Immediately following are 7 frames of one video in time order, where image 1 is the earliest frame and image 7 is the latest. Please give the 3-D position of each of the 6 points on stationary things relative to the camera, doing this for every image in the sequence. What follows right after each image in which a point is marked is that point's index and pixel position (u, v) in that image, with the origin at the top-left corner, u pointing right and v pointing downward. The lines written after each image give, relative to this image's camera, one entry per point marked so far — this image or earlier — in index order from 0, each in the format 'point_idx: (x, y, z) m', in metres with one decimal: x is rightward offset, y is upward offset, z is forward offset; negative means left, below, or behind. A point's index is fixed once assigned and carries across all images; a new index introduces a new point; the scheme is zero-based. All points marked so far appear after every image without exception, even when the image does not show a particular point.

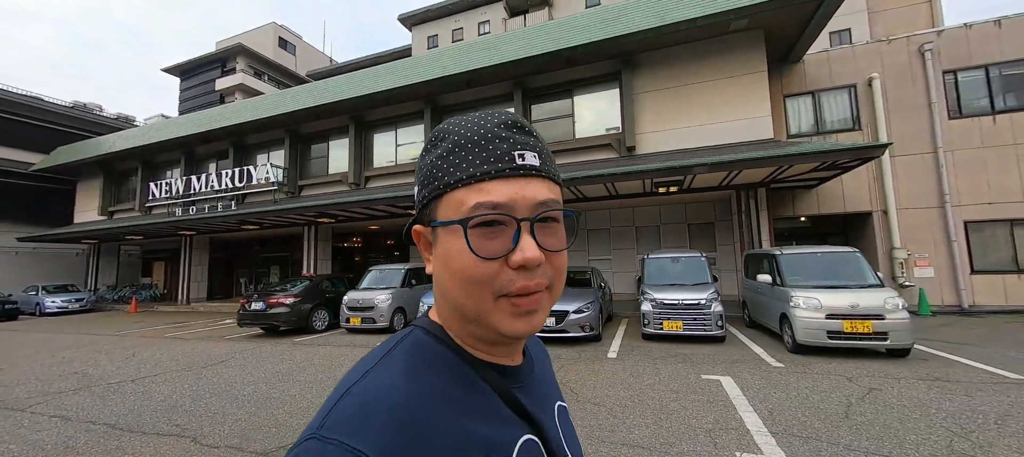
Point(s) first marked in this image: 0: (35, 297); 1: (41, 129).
0: (-17.3, -2.5, +13.6) m
1: (-23.0, +4.9, +18.3) m
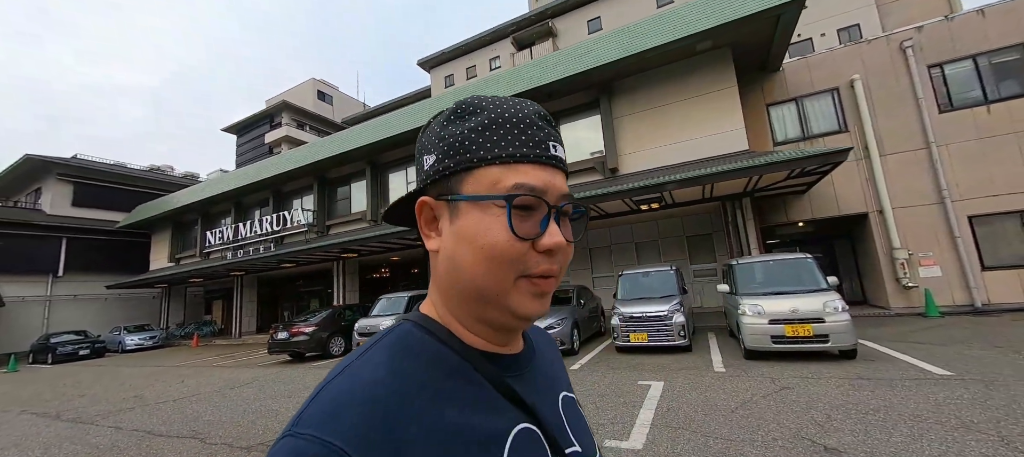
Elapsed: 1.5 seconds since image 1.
0: (-16.8, -4.6, +15.9) m
1: (-22.4, +2.1, +21.6) m
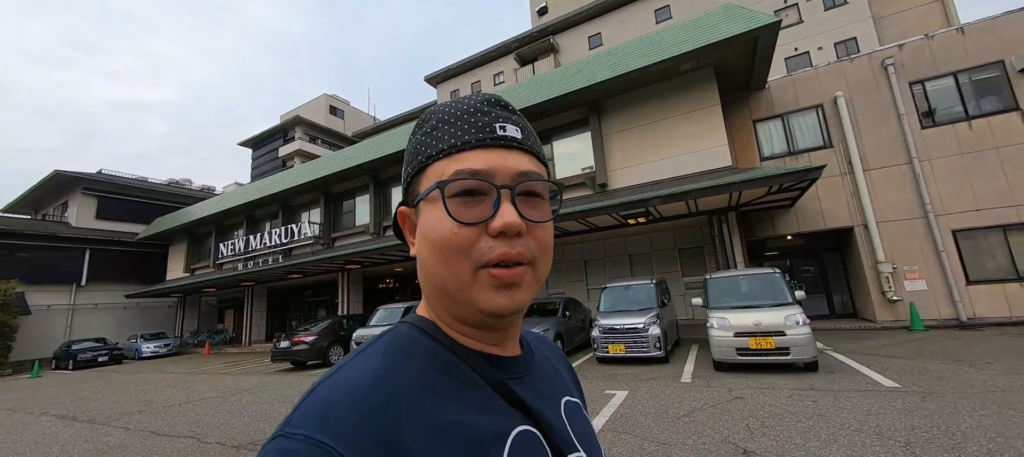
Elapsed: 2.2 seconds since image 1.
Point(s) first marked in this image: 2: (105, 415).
0: (-16.8, -5.2, +16.6) m
1: (-22.2, +1.4, +22.7) m
2: (-6.9, -3.1, +6.3) m
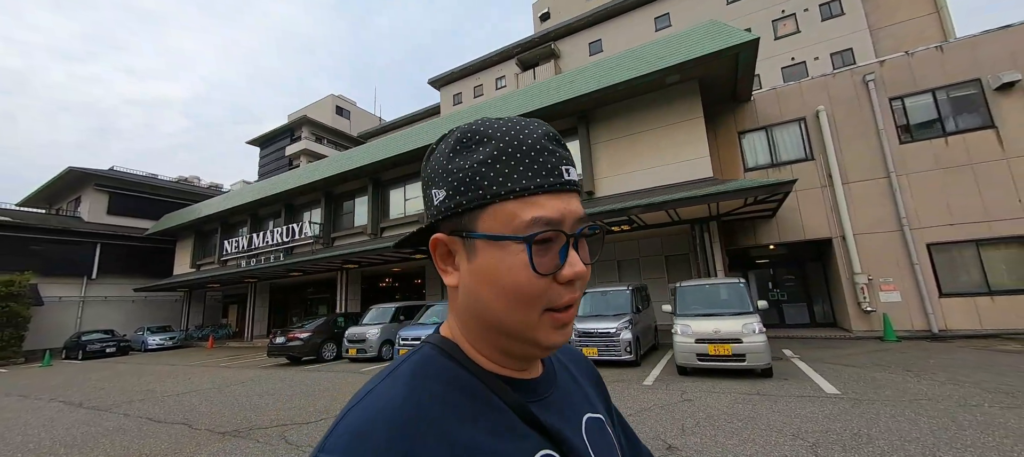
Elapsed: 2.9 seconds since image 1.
0: (-17.1, -5.0, +17.2) m
1: (-22.3, +1.6, +23.4) m
2: (-7.3, -3.1, +6.8) m
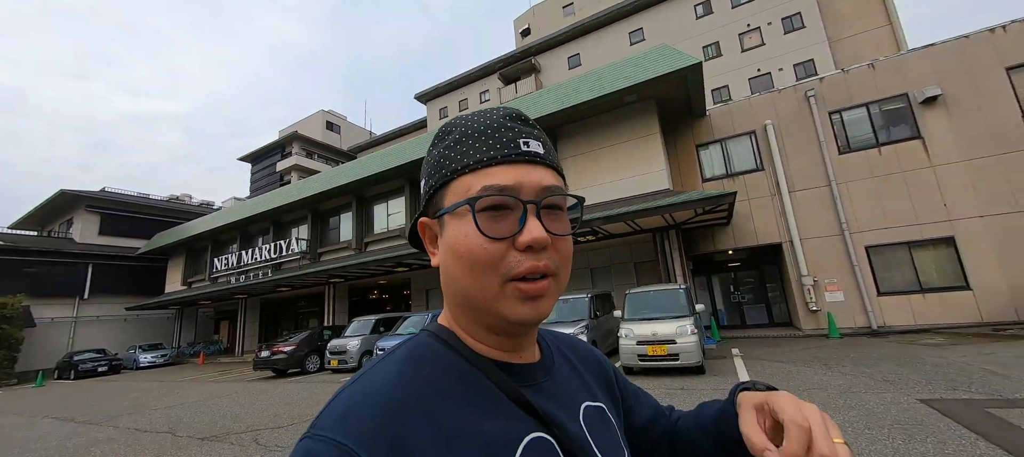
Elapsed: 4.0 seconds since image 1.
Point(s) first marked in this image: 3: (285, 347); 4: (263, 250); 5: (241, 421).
0: (-17.9, -6.0, +17.6) m
1: (-23.3, +0.4, +23.8) m
2: (-8.0, -3.6, +7.2) m
3: (-6.6, -3.4, +10.8) m
4: (-11.9, -1.0, +17.8) m
5: (-4.3, -3.1, +5.9) m
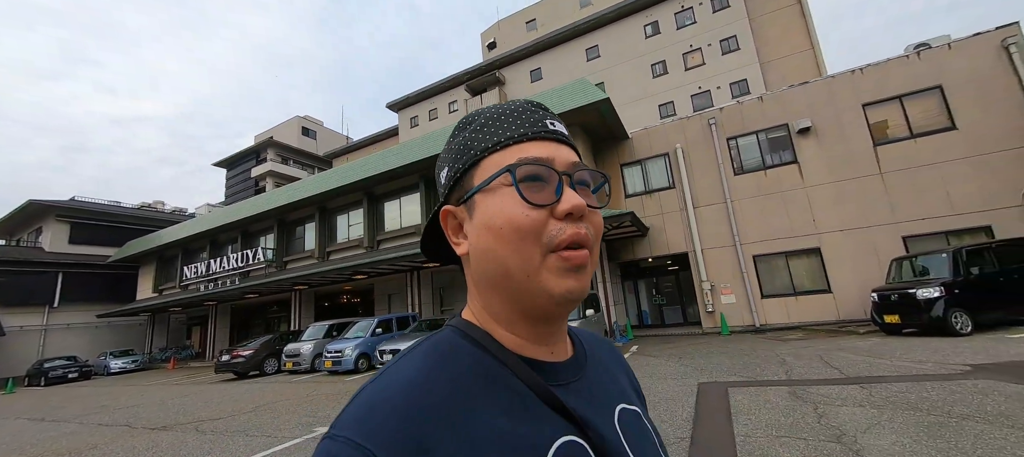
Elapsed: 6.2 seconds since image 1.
0: (-20.0, -6.5, +18.2) m
1: (-25.6, -0.1, +24.2) m
2: (-9.8, -4.1, +8.2) m
3: (-8.4, -3.9, +11.8) m
4: (-14.0, -1.5, +18.6) m
5: (-6.1, -3.5, +7.0) m
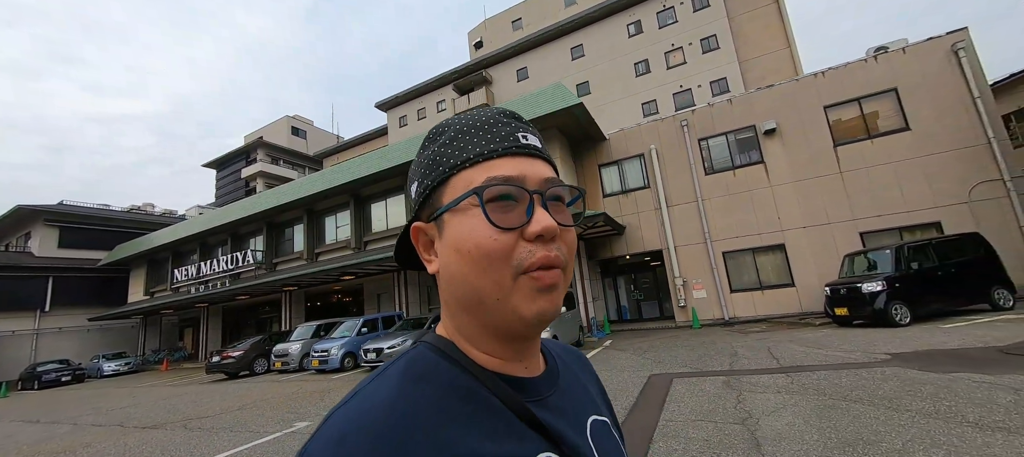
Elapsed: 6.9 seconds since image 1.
0: (-20.6, -6.7, +18.4) m
1: (-26.4, -0.4, +24.3) m
2: (-10.3, -4.3, +8.5) m
3: (-9.0, -4.0, +12.1) m
4: (-14.7, -1.7, +18.8) m
5: (-6.6, -3.7, +7.4) m
